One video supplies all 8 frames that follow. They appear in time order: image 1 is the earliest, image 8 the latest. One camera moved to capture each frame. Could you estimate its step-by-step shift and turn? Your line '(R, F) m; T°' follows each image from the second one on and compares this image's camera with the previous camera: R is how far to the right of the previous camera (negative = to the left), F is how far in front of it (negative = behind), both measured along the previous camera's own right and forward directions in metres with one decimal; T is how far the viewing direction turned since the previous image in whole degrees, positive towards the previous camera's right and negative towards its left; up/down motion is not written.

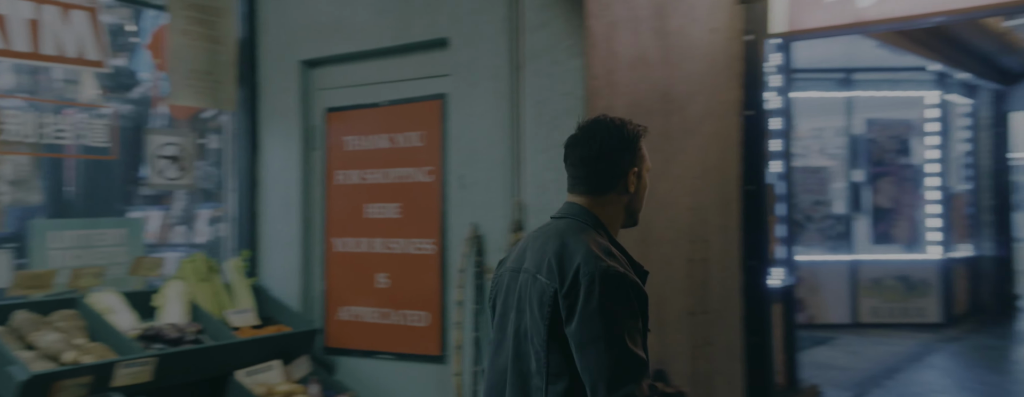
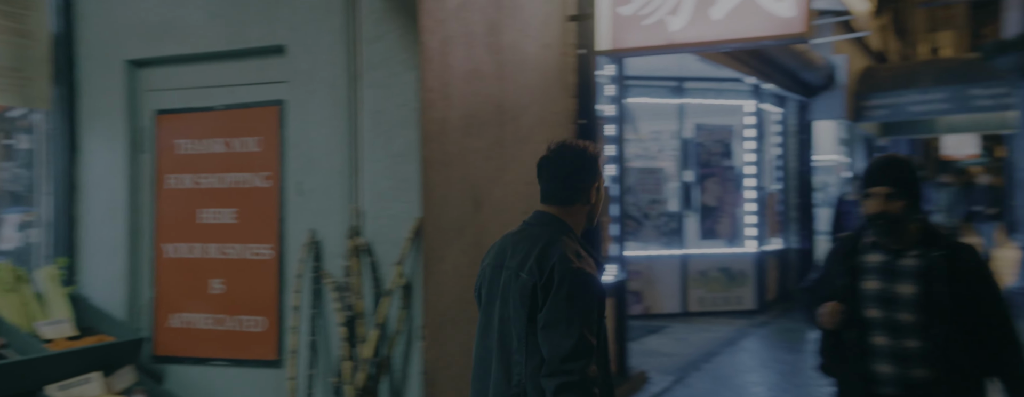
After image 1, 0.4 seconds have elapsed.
(0.0, -0.1) m; +11°
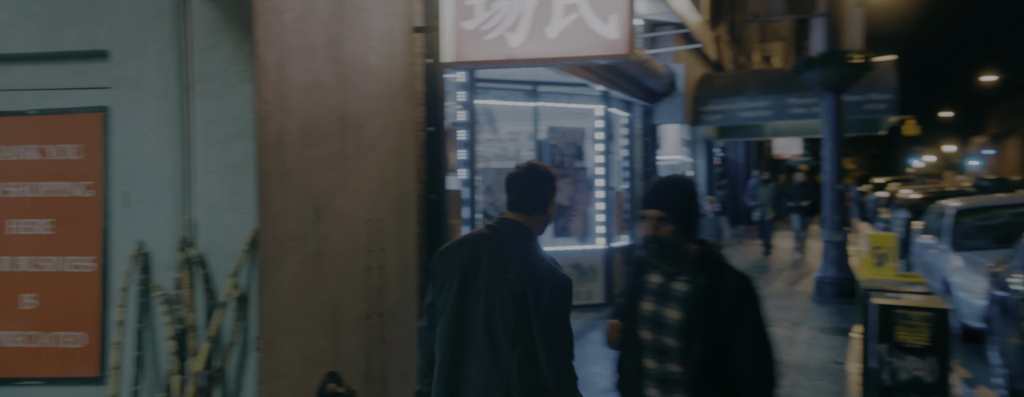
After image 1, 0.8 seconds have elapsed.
(+0.1, -0.1) m; +10°
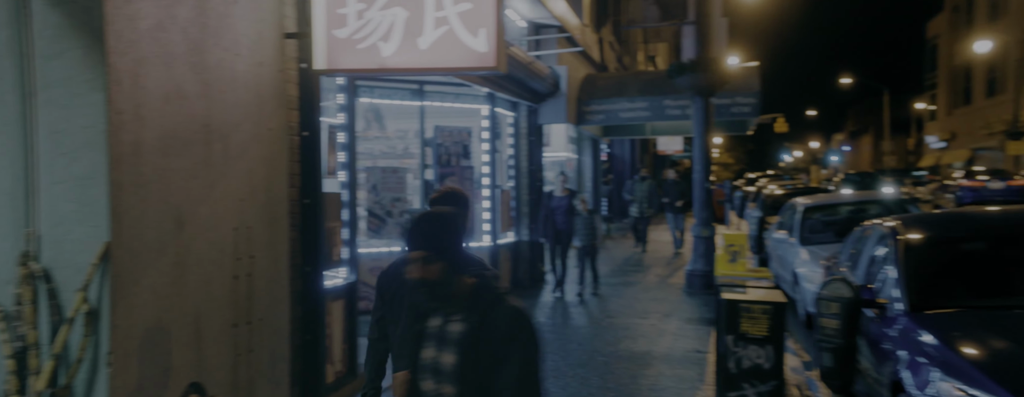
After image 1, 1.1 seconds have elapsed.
(+0.1, -0.1) m; +8°
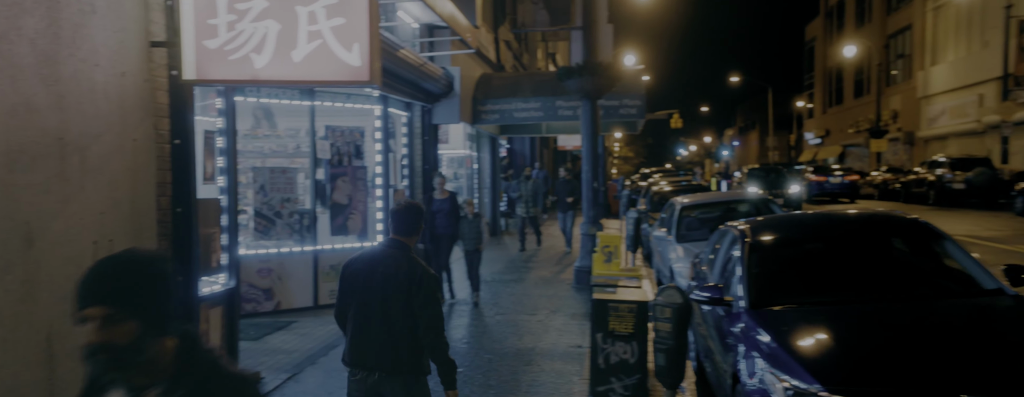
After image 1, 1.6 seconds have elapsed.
(+0.2, -0.2) m; +7°
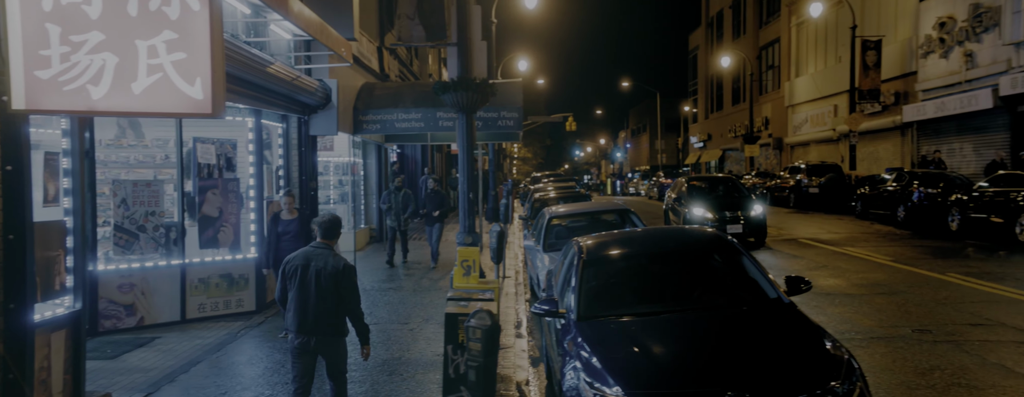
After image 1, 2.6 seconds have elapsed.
(+0.3, -0.3) m; +8°
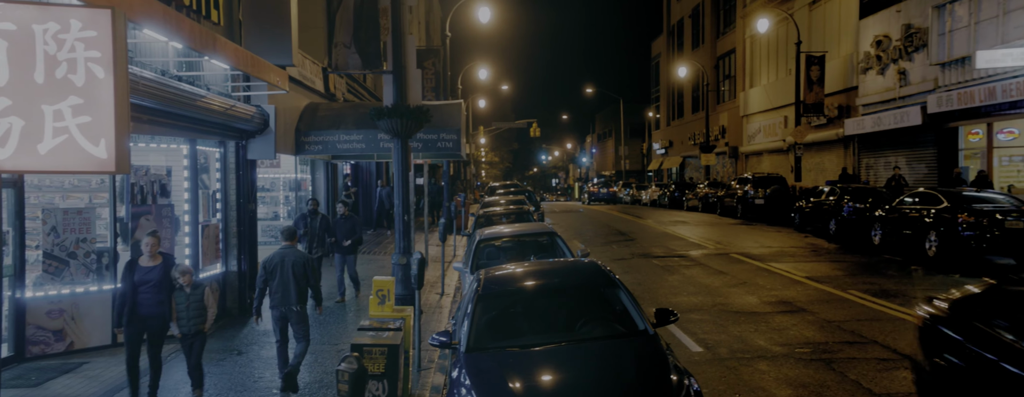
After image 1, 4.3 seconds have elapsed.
(+0.5, -0.5) m; +3°
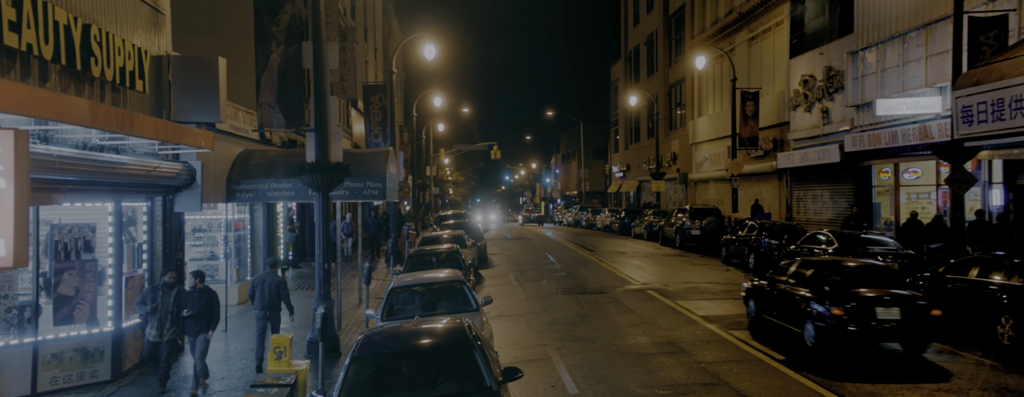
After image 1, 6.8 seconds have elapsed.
(+0.8, -0.9) m; +3°
